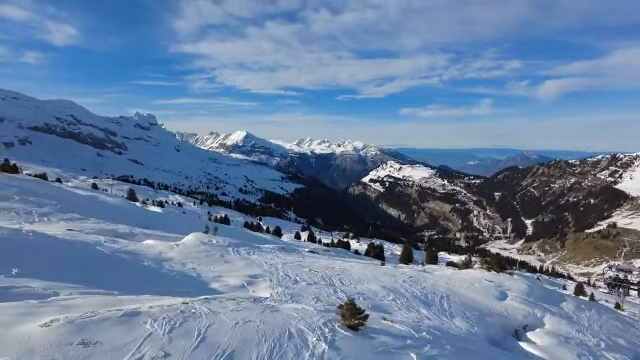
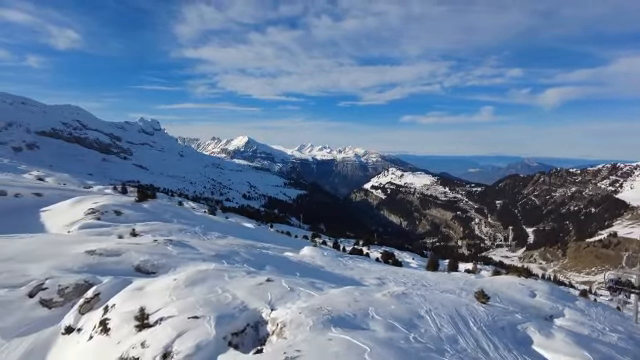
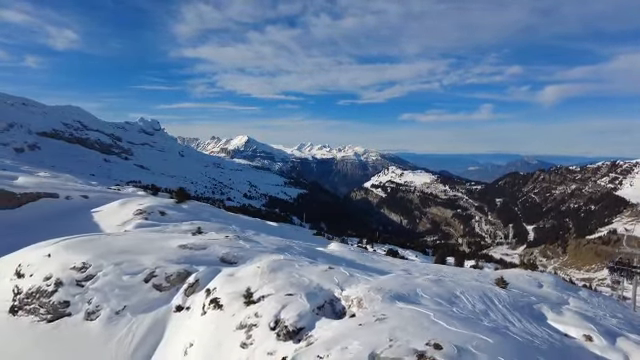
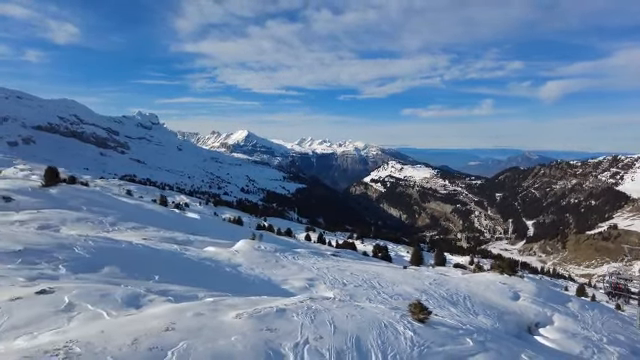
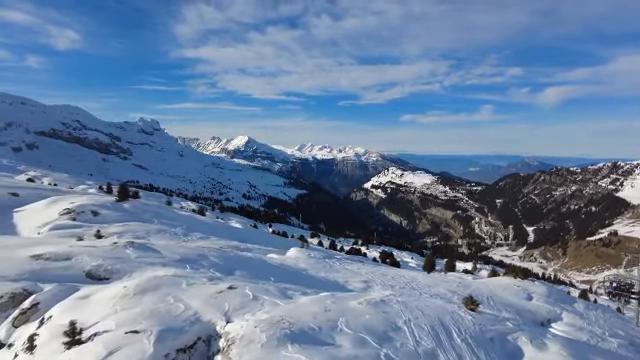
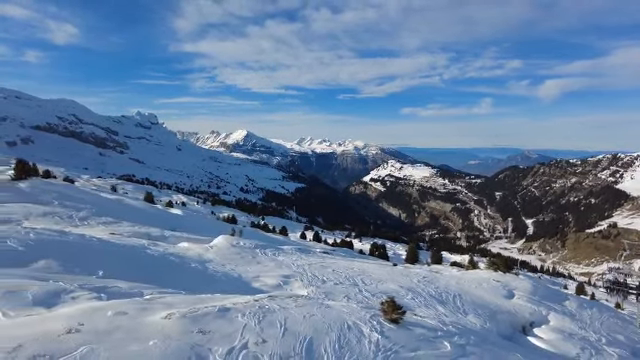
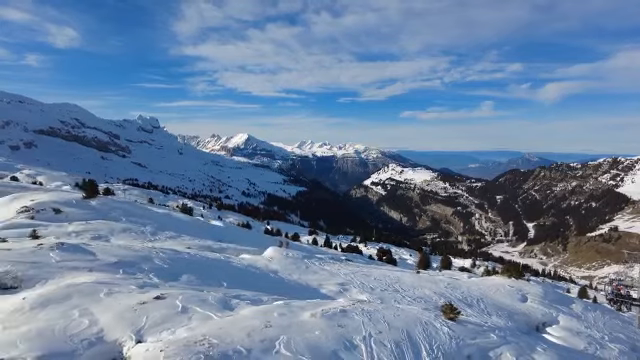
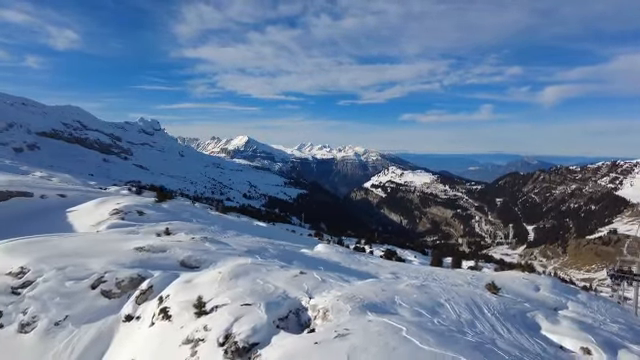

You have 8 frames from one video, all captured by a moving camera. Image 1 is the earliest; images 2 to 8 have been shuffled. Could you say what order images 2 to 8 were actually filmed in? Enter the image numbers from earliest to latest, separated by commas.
6, 4, 7, 5, 2, 8, 3
